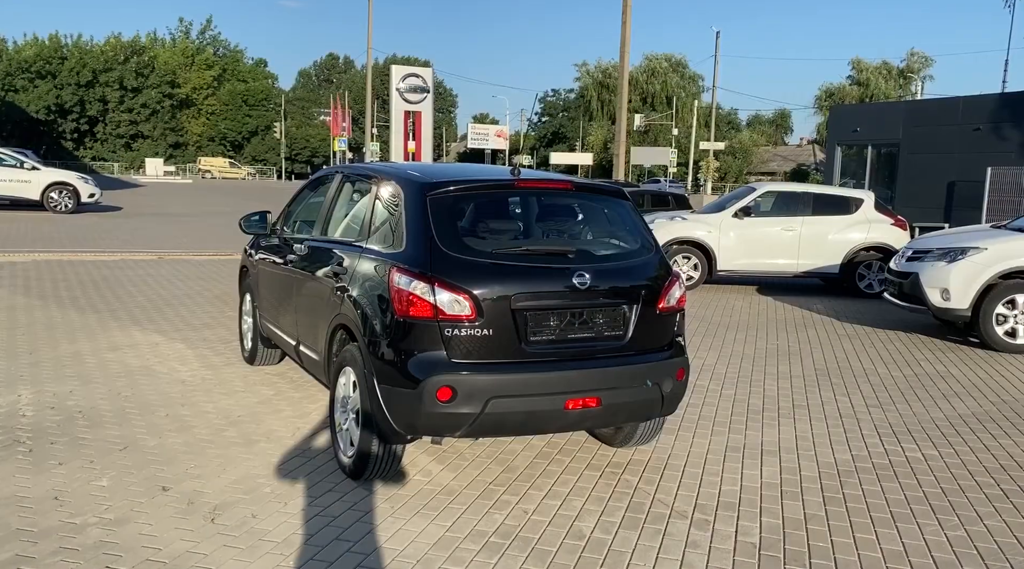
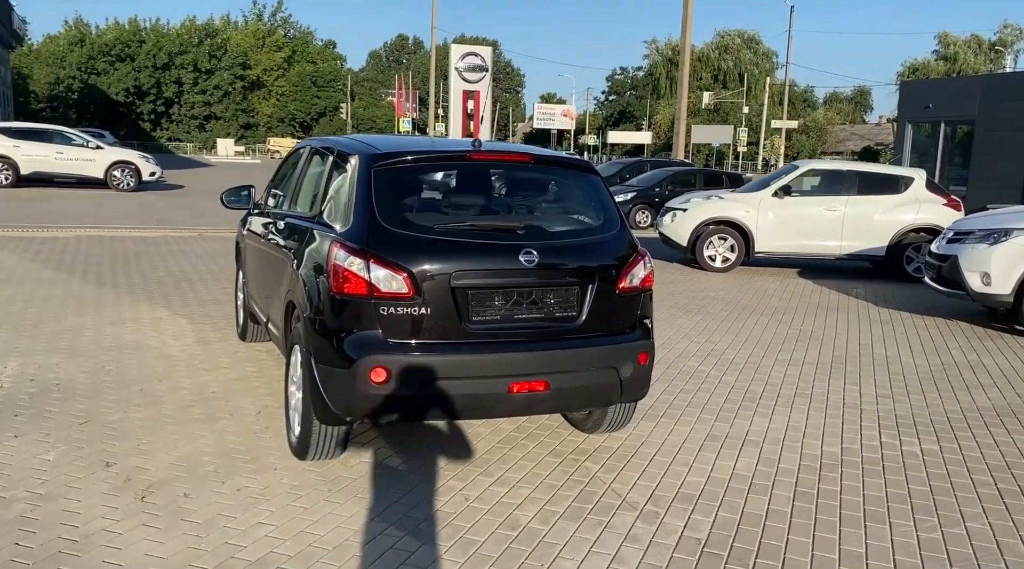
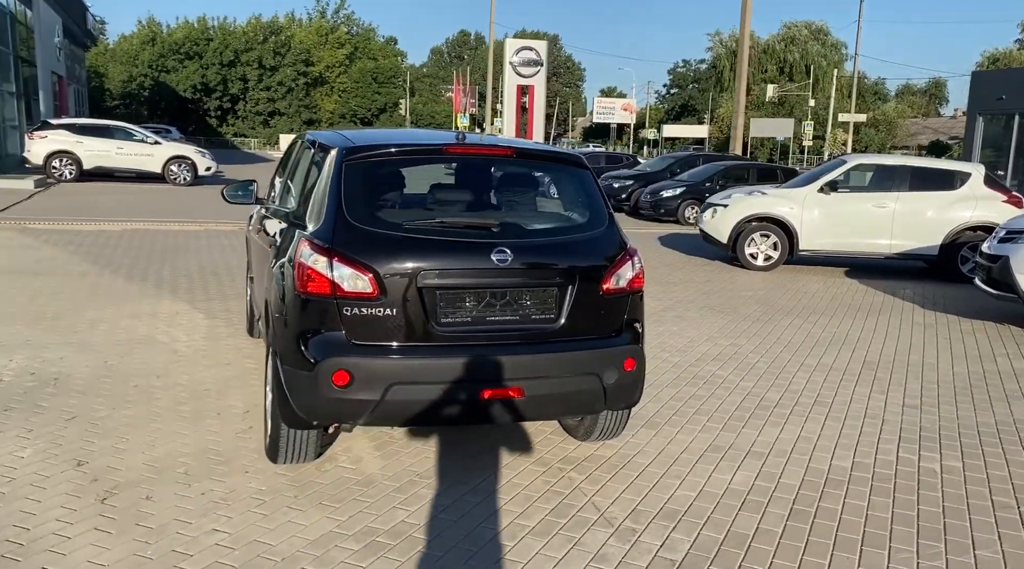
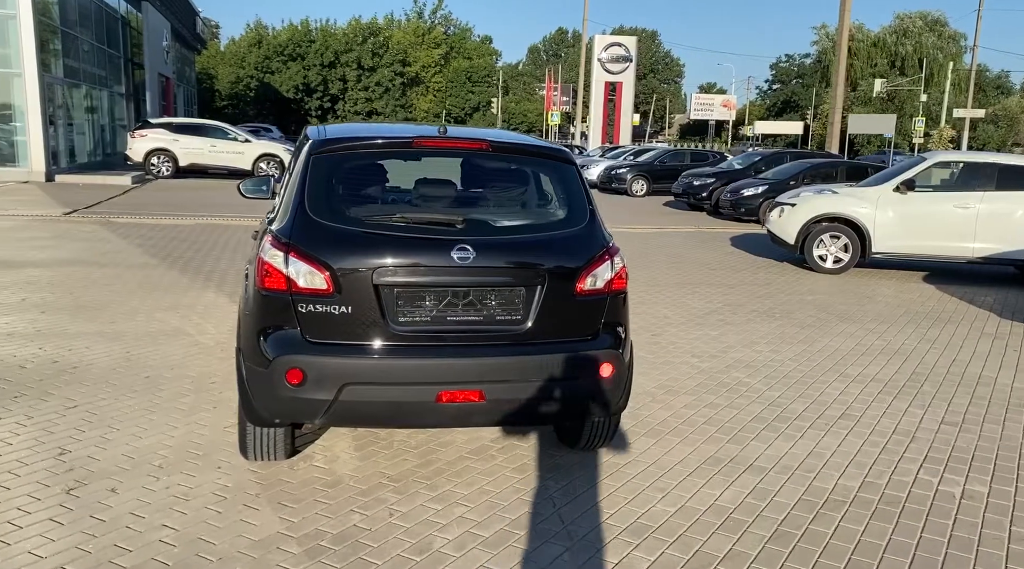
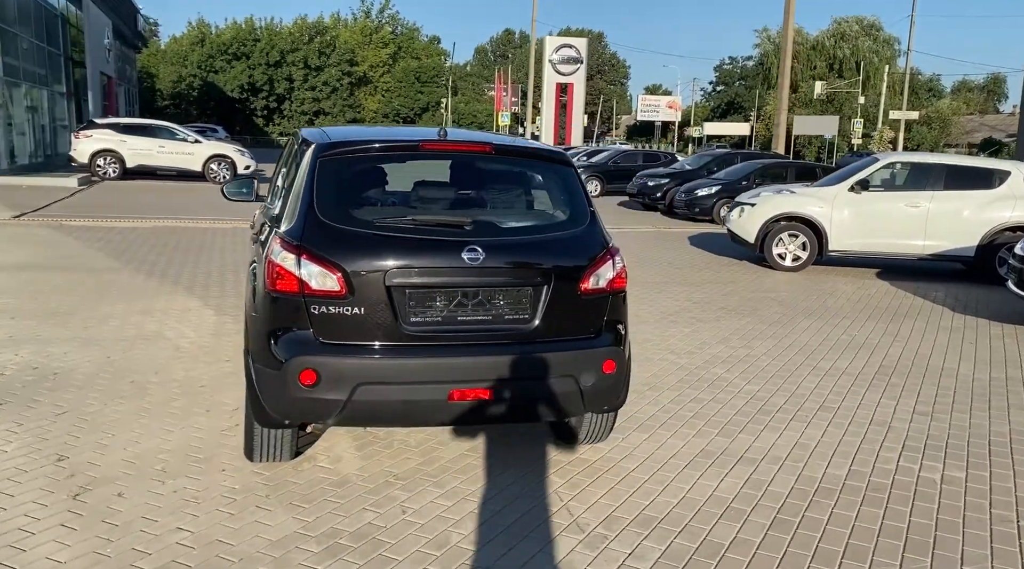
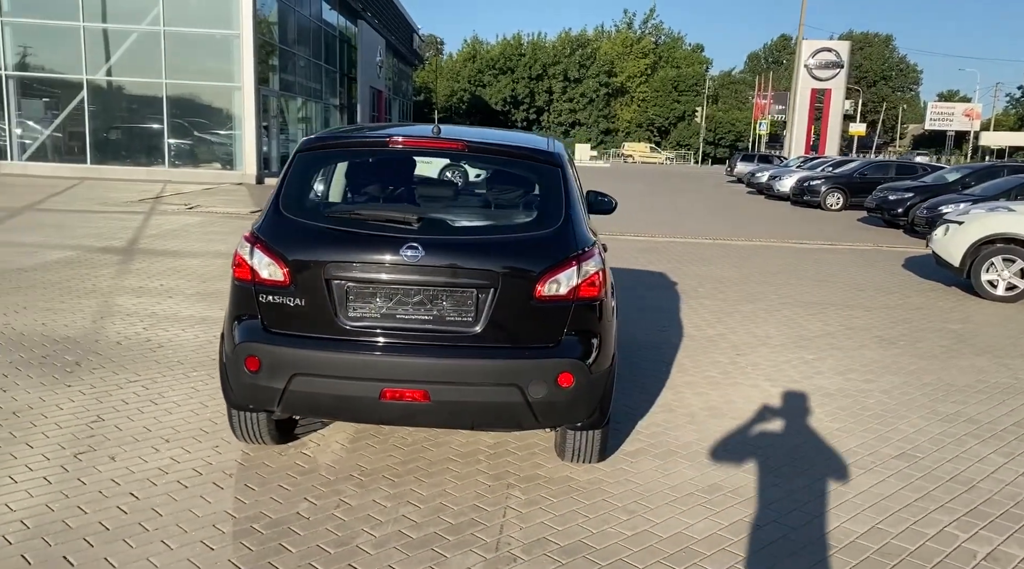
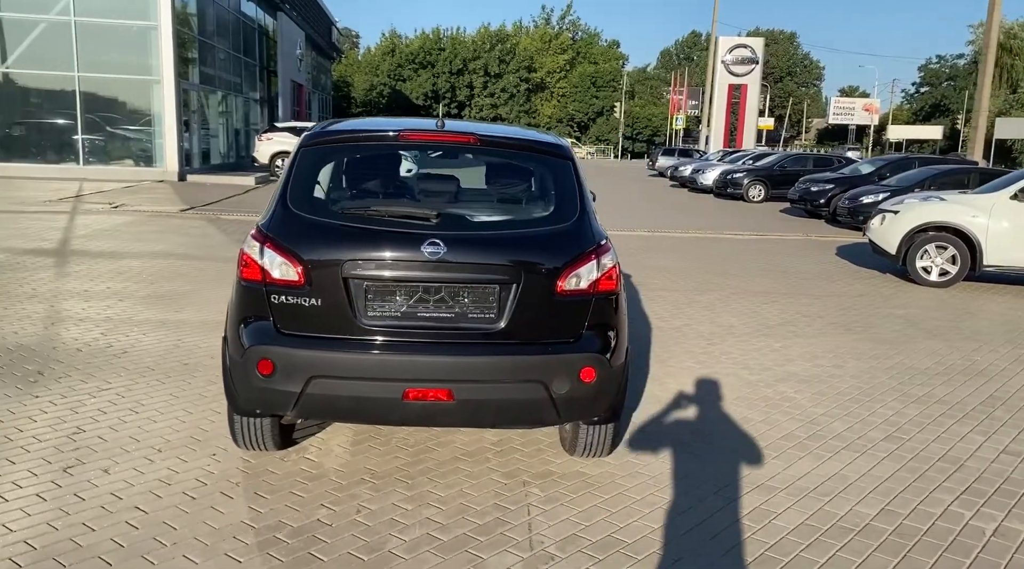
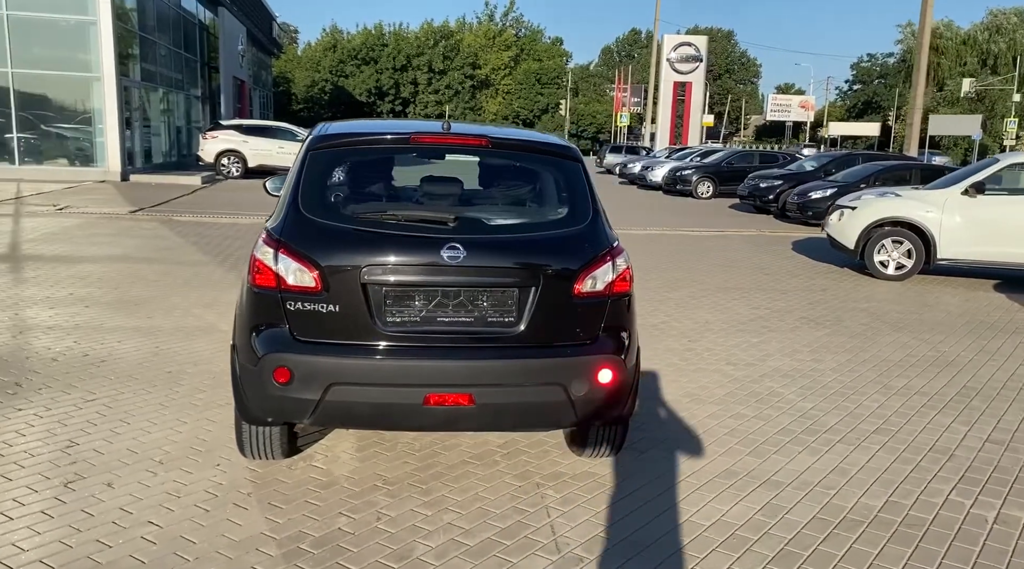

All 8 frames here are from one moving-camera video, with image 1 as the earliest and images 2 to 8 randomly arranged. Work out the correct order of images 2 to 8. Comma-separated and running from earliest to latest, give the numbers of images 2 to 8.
2, 3, 5, 4, 8, 7, 6
